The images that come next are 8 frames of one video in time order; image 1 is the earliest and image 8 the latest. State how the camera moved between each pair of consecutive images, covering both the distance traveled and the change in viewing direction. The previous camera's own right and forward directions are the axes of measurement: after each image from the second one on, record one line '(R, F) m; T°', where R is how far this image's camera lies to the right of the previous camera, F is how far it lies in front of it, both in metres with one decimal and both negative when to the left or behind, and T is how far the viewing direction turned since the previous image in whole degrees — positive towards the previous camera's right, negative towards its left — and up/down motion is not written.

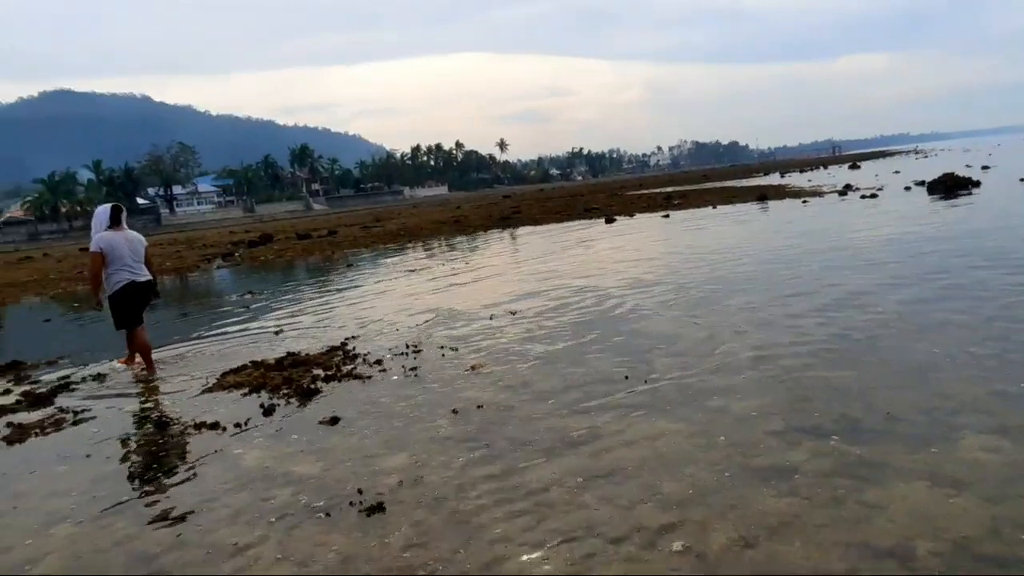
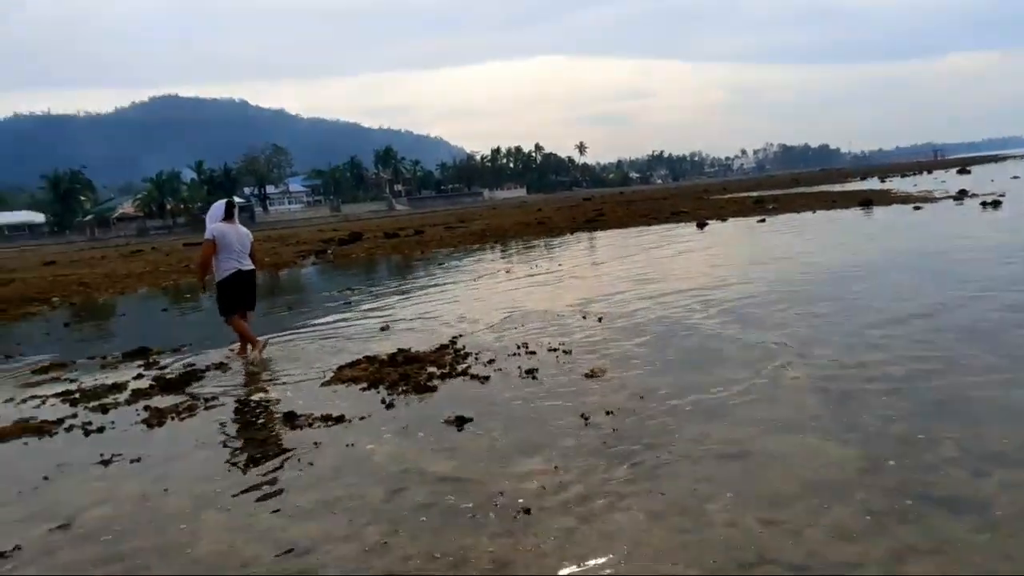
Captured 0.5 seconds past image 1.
(-0.3, +0.1) m; -6°
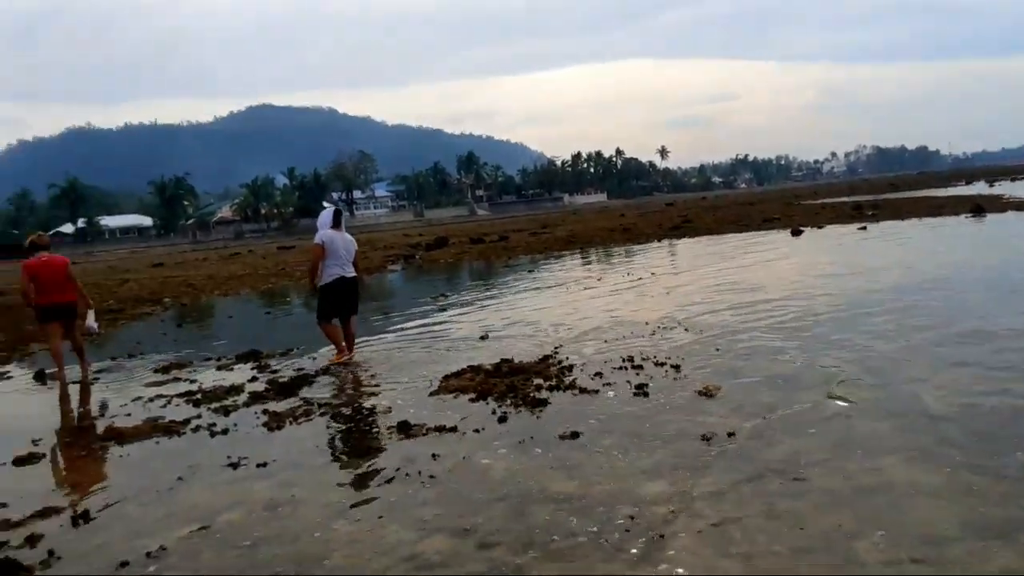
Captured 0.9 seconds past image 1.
(-0.2, 0.0) m; -6°
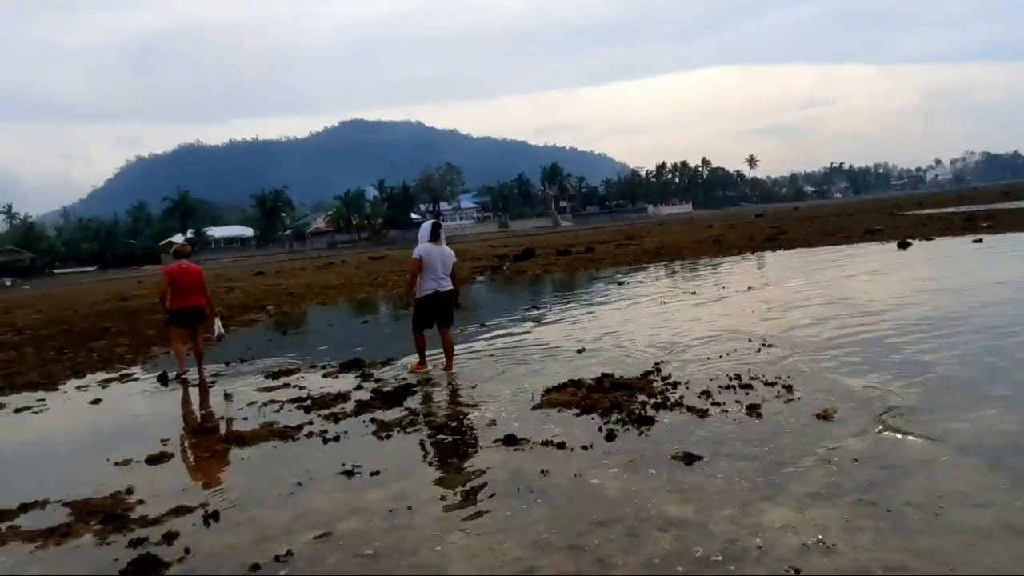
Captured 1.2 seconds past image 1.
(-0.2, 0.0) m; -7°
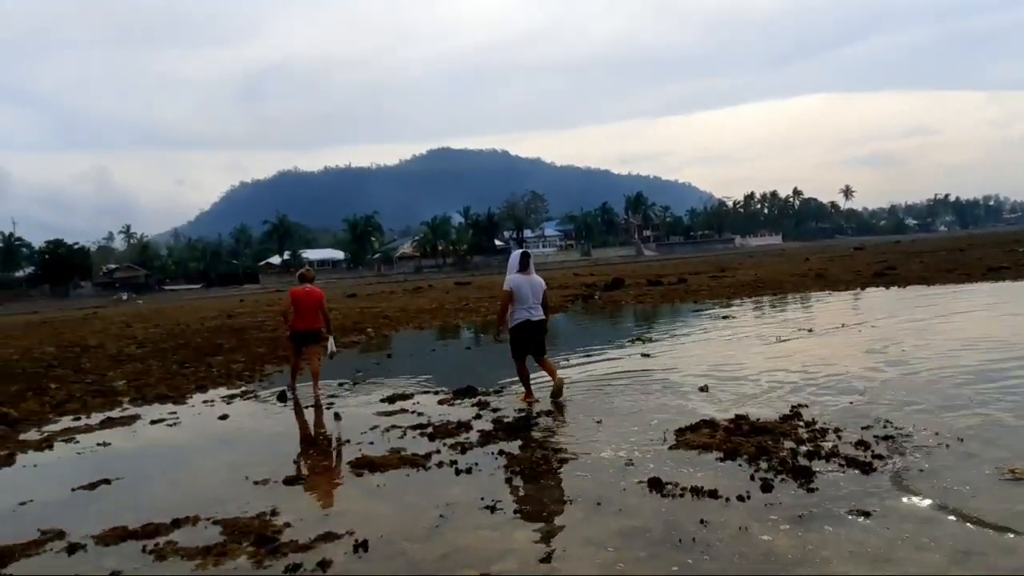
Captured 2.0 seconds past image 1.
(-0.5, +0.1) m; -6°
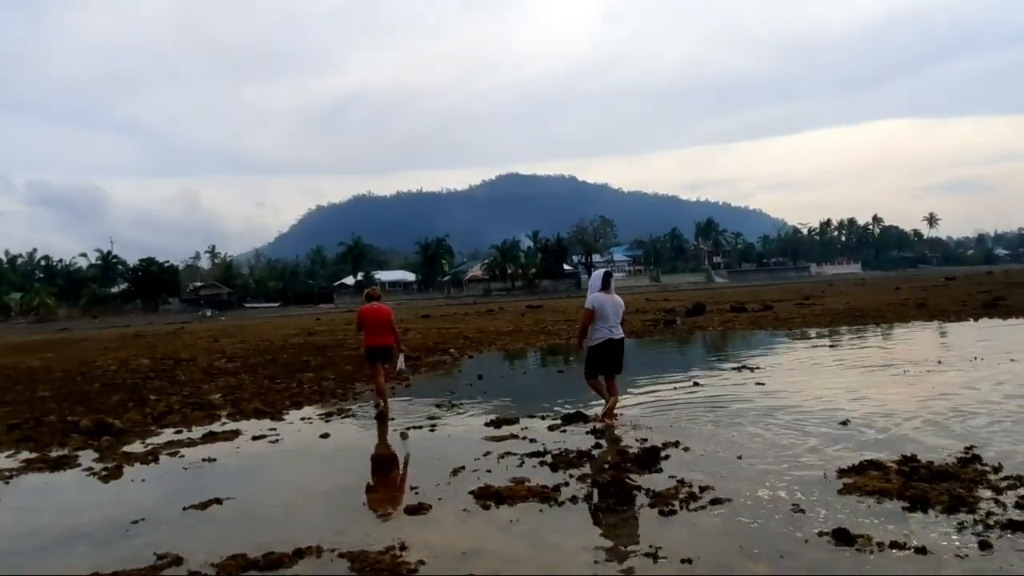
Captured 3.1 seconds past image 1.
(-0.6, +0.5) m; -5°
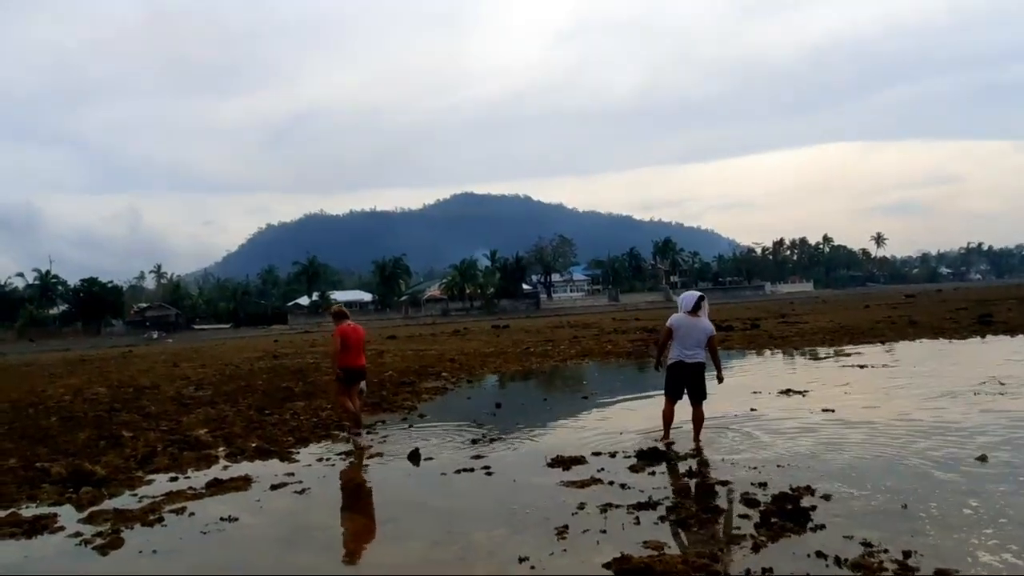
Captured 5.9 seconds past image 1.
(-1.2, +1.3) m; +4°
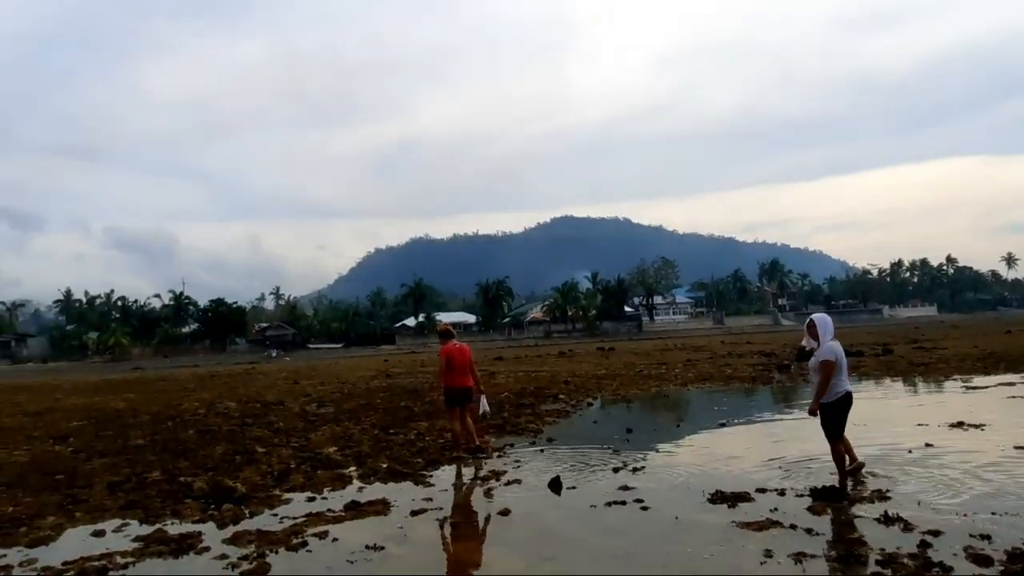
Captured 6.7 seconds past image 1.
(-0.5, +0.5) m; -8°
